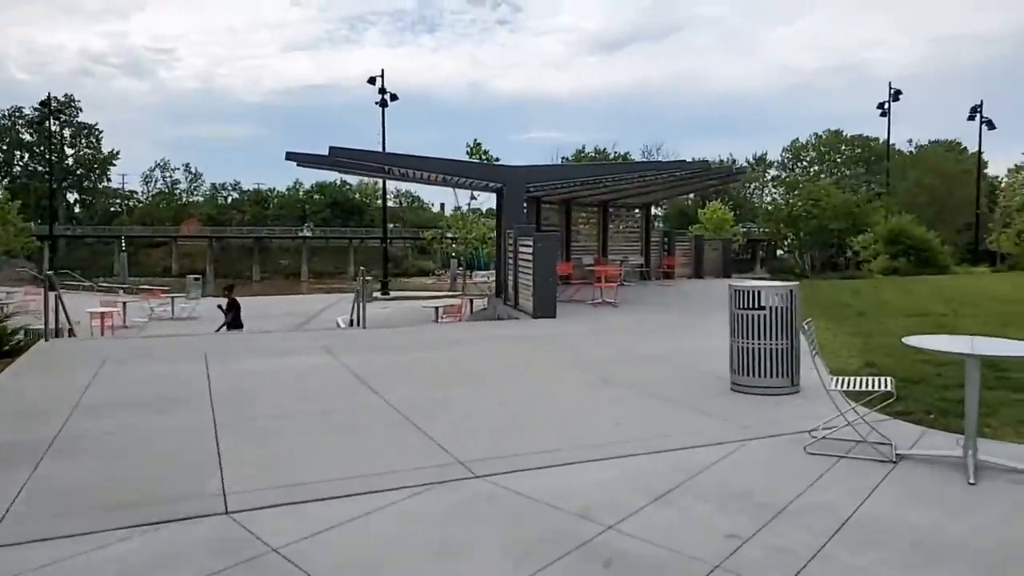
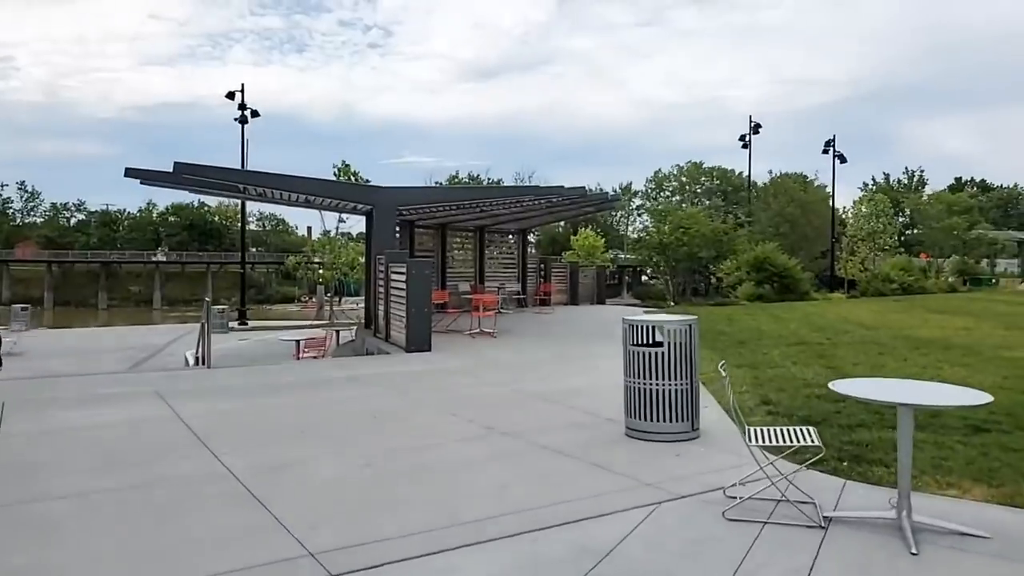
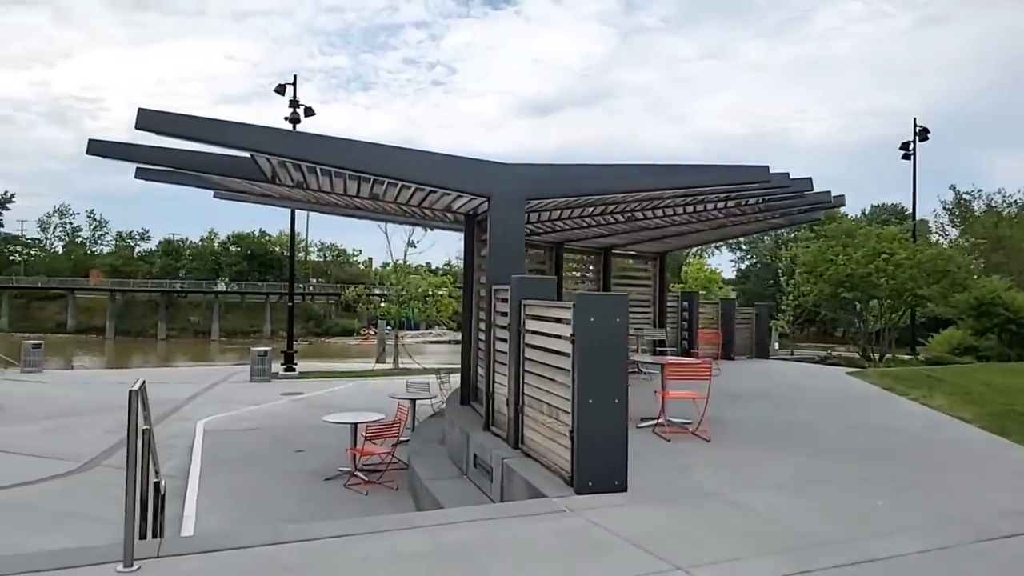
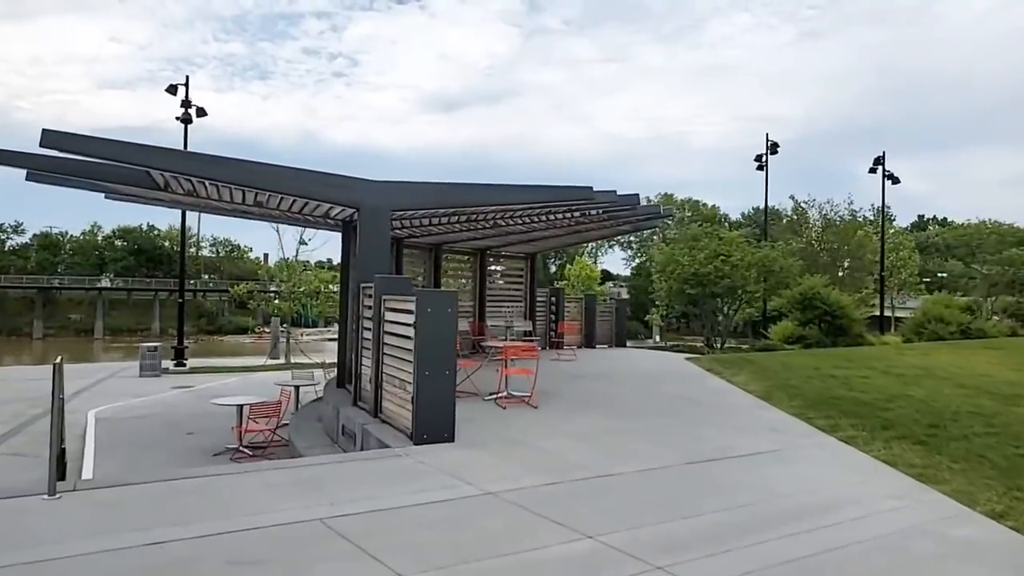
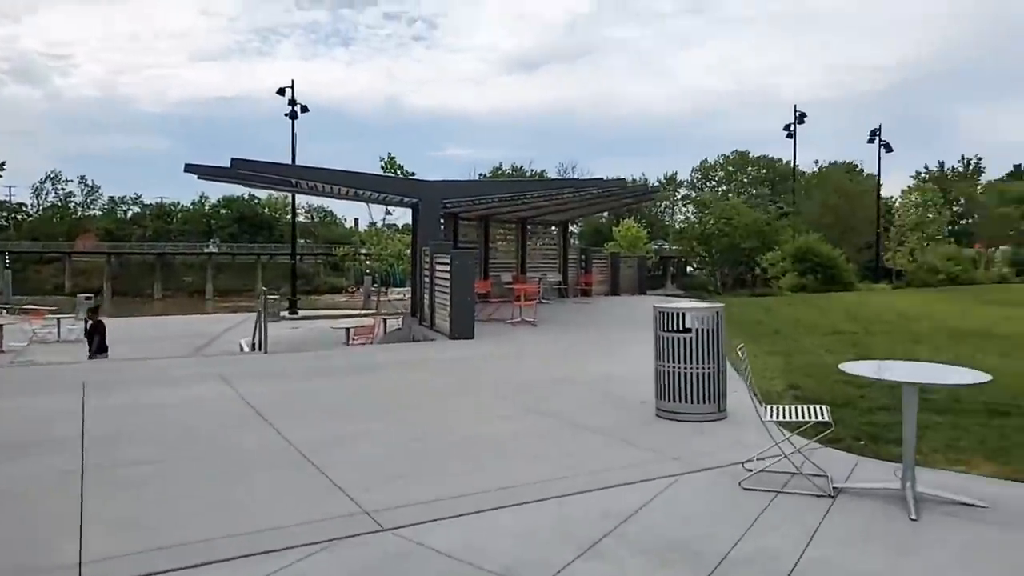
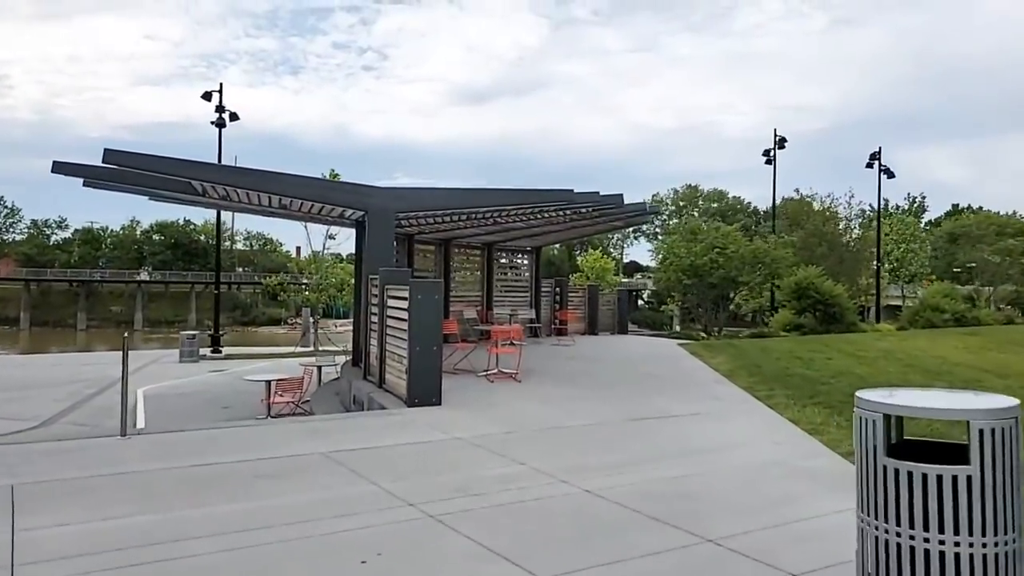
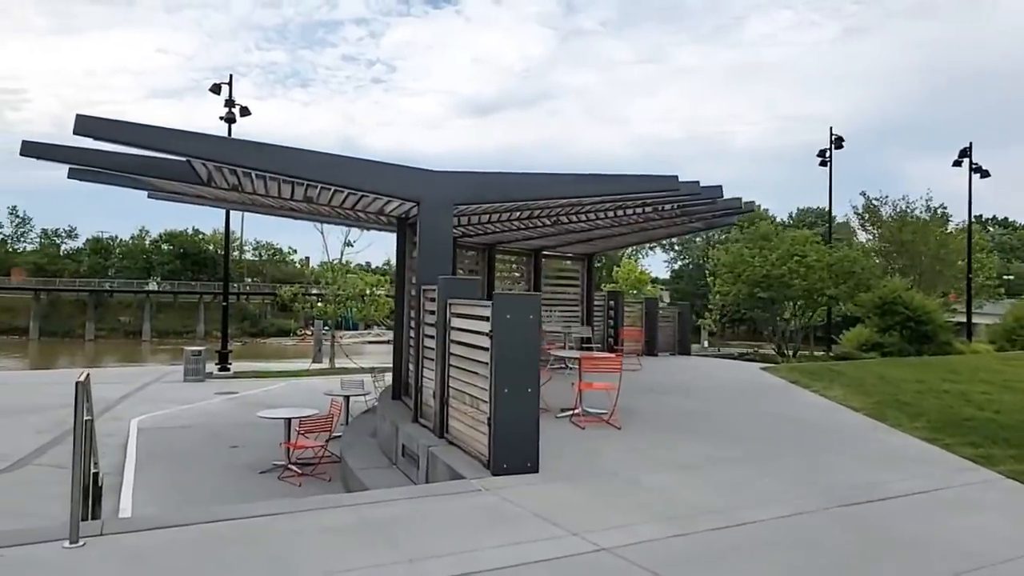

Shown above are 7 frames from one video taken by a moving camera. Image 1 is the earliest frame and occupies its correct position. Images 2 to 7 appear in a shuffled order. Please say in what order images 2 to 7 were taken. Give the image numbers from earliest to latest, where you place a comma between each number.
5, 2, 6, 4, 7, 3
